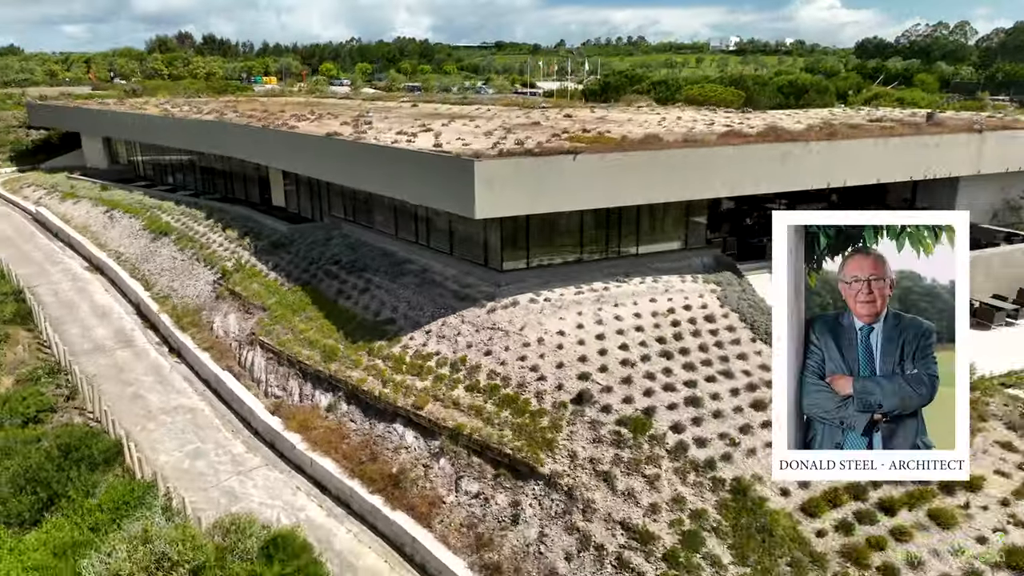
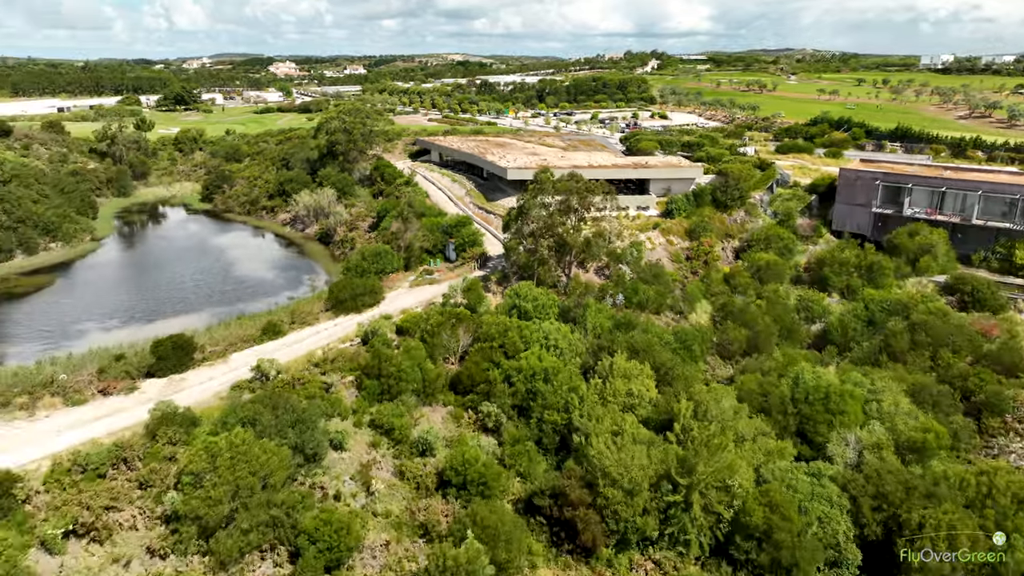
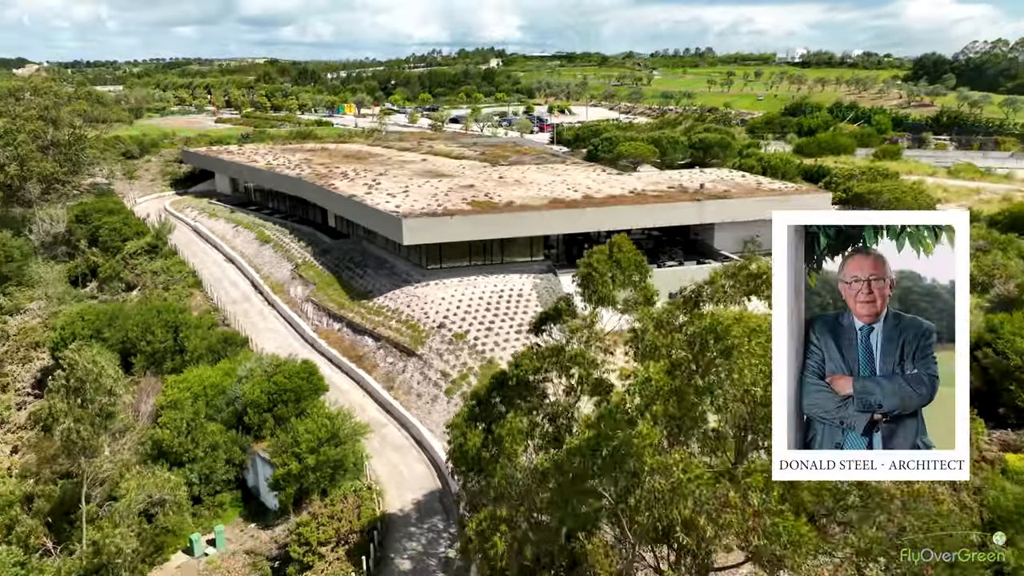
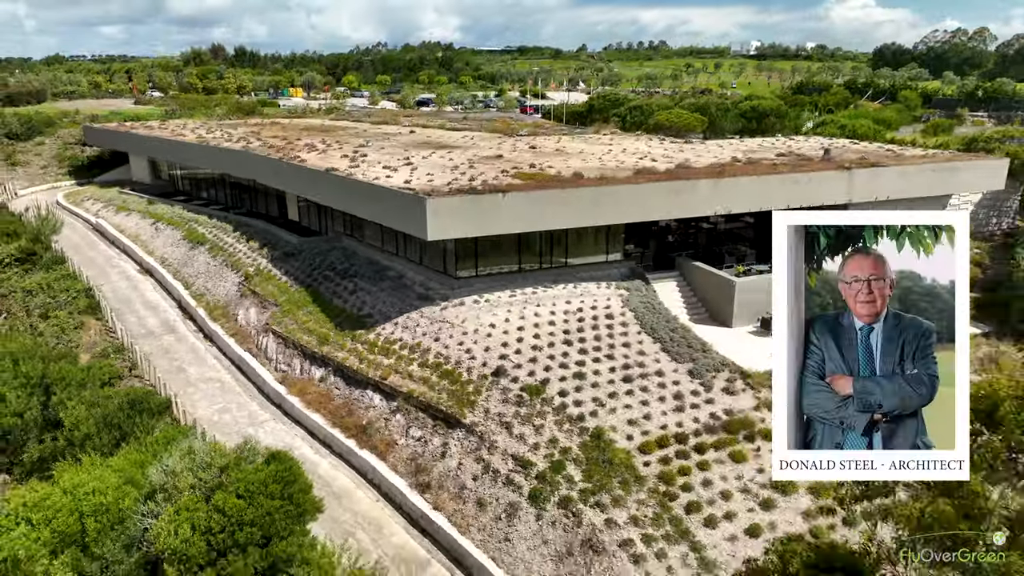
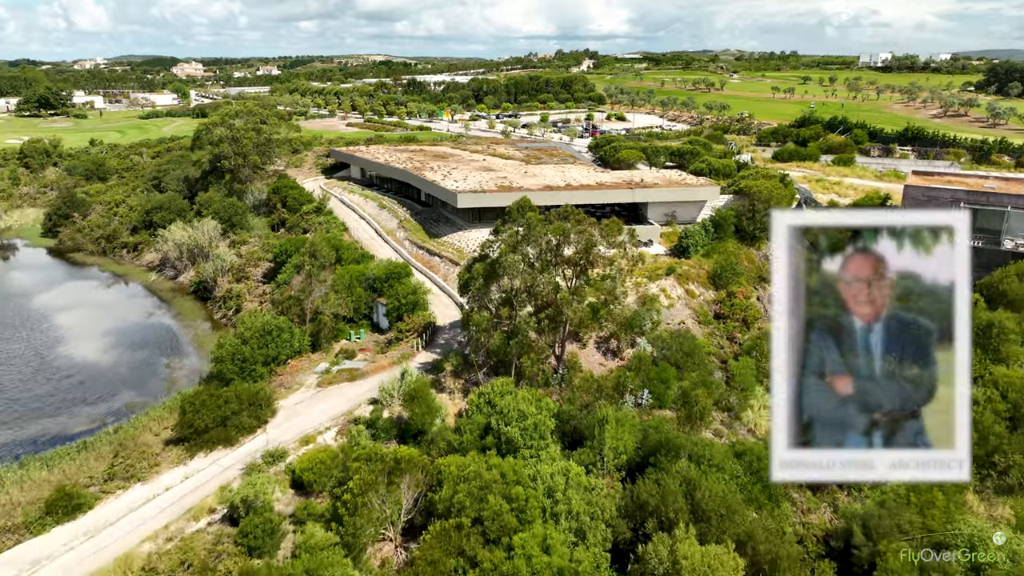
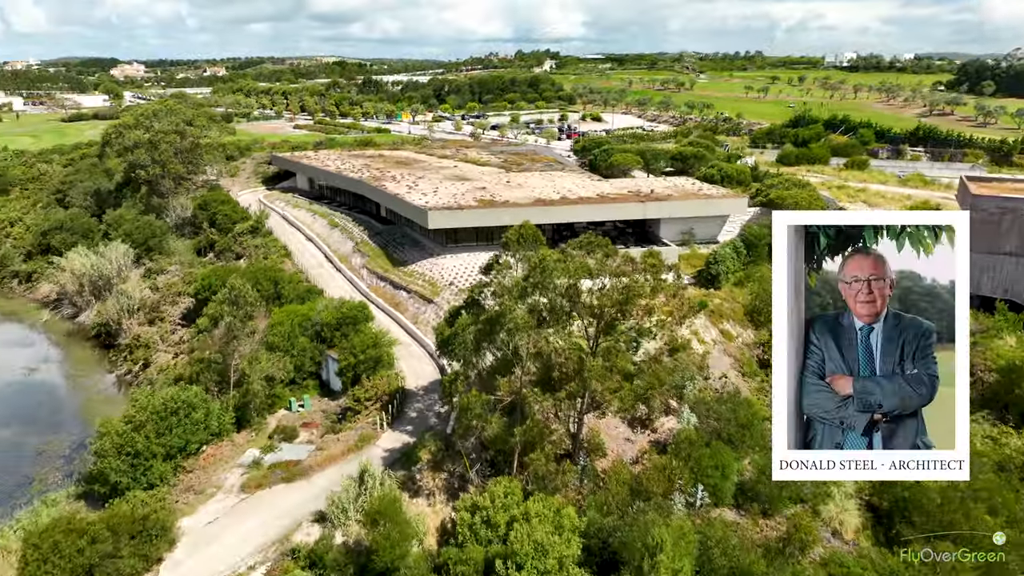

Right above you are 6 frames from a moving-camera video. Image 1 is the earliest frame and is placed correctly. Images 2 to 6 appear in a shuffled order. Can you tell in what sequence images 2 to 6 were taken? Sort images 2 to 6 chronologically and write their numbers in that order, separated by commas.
4, 3, 6, 5, 2
